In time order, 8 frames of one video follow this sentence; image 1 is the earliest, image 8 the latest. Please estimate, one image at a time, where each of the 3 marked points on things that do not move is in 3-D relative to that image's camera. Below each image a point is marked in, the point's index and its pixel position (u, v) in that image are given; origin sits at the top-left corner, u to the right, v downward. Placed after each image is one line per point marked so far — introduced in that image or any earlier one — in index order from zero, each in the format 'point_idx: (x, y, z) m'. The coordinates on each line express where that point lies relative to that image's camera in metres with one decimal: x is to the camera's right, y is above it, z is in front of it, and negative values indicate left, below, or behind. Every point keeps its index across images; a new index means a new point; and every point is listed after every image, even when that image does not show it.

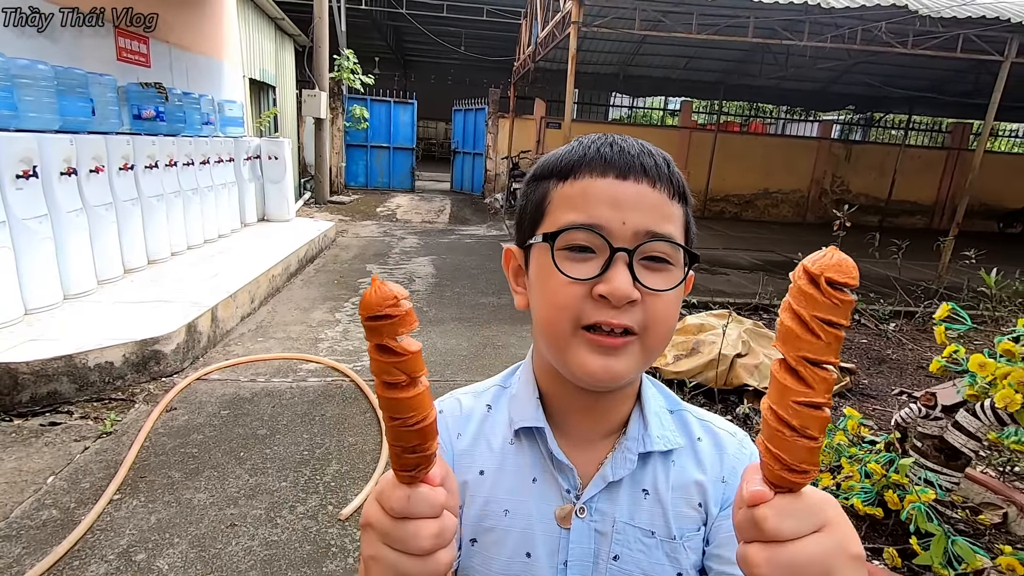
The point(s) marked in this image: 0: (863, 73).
0: (+7.3, +4.4, +11.1) m
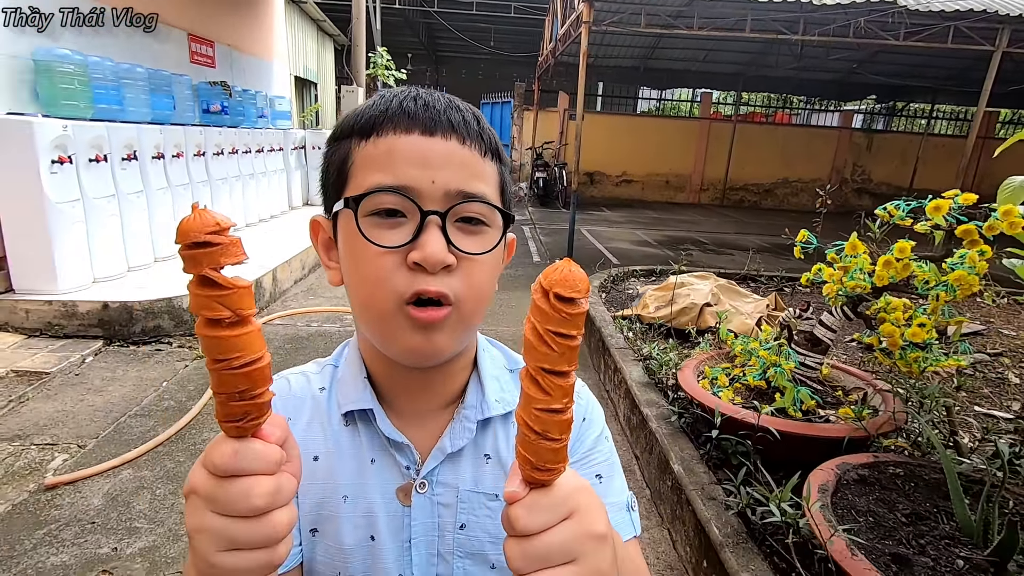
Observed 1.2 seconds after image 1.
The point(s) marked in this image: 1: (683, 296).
0: (+7.8, +4.7, +11.3) m
1: (+1.3, -0.1, +4.0) m
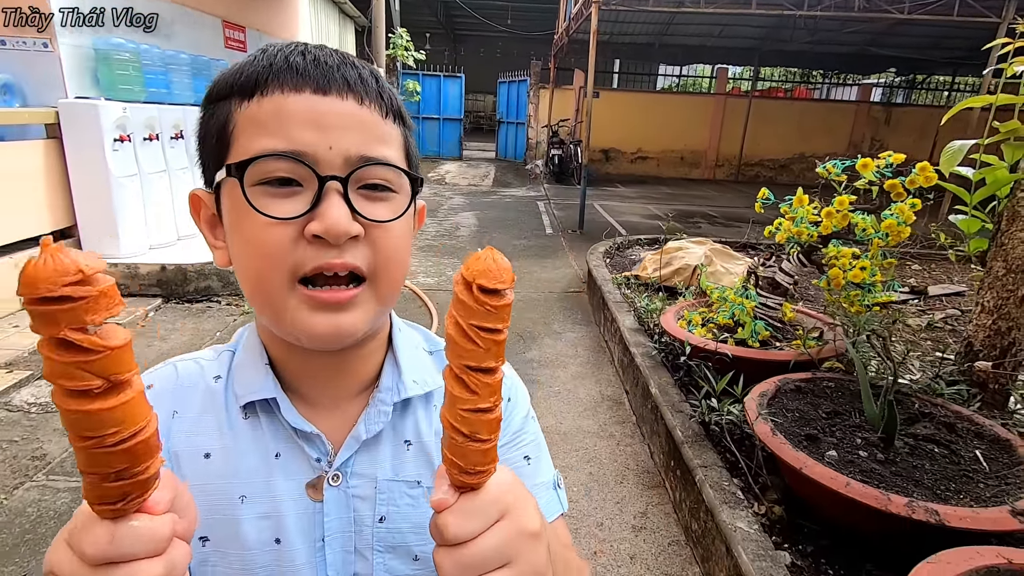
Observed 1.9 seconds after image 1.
0: (+8.2, +5.3, +11.3) m
1: (+1.4, +0.2, +4.4) m
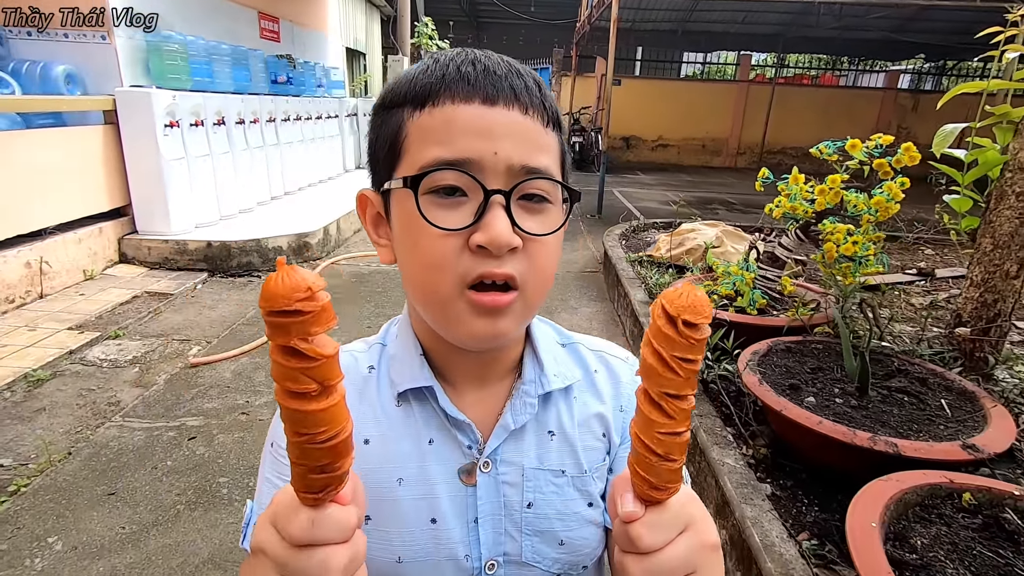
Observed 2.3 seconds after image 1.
0: (+8.6, +5.5, +11.1) m
1: (+1.5, +0.4, +4.6) m
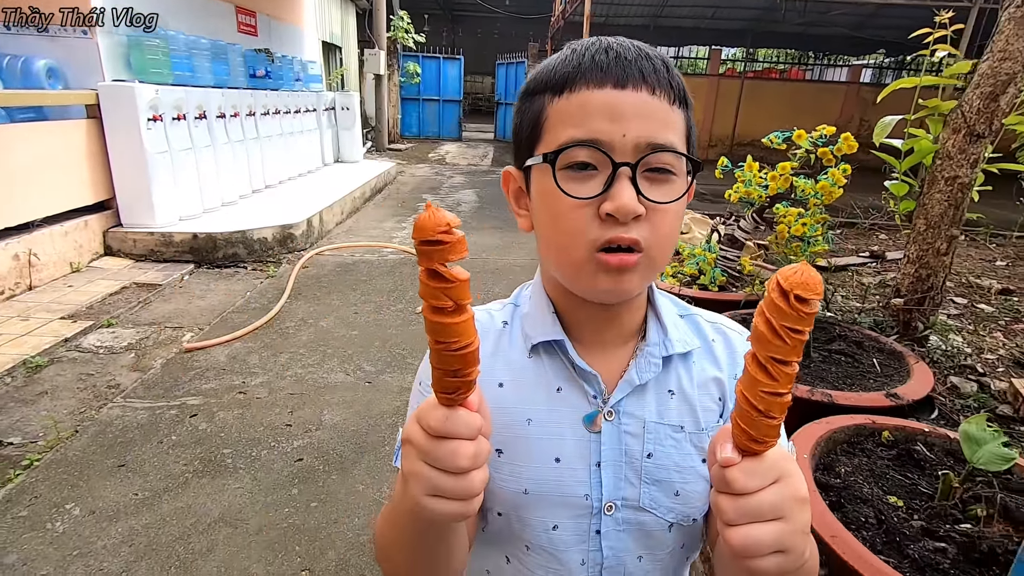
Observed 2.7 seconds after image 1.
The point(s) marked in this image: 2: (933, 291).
0: (+8.1, +5.8, +11.6) m
1: (+1.4, +0.6, +4.8) m
2: (+2.4, 0.0, +3.1) m
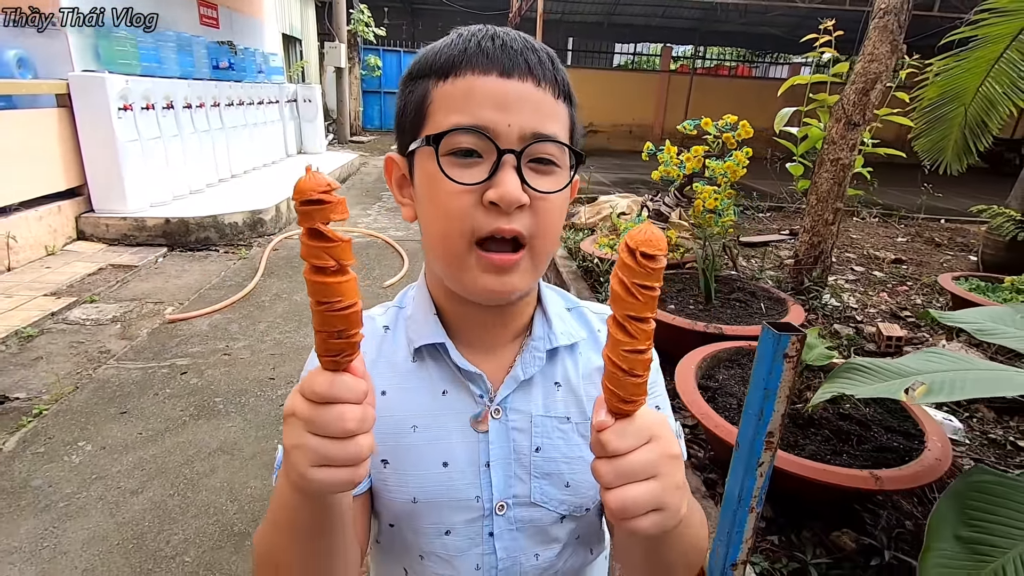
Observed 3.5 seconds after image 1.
0: (+7.2, +6.2, +12.5) m
1: (+0.9, +0.8, +5.3) m
2: (+2.1, +0.2, +3.7) m
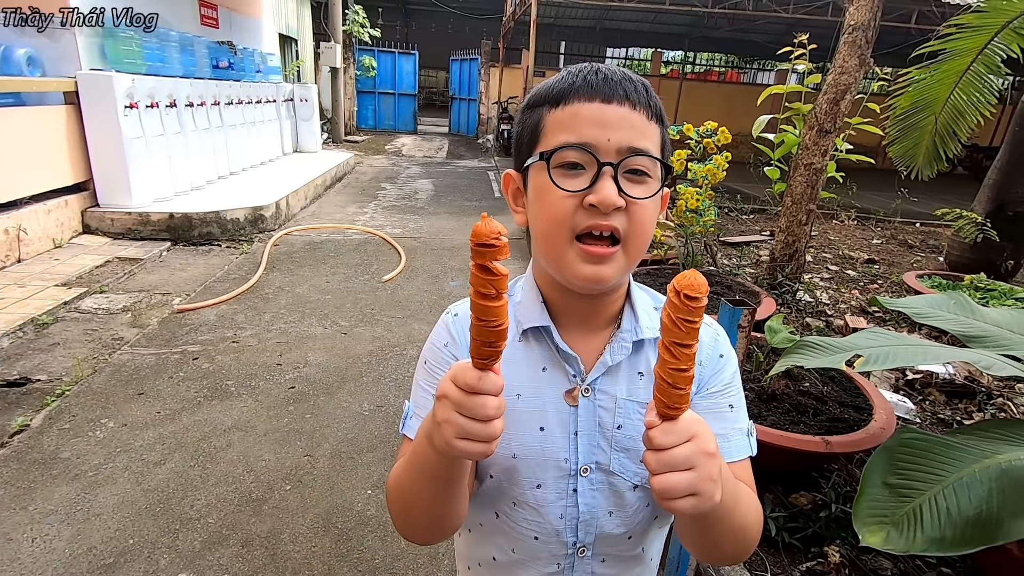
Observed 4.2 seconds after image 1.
0: (+7.0, +6.2, +12.9) m
1: (+0.9, +0.8, +5.6) m
2: (+2.1, +0.3, +3.9) m
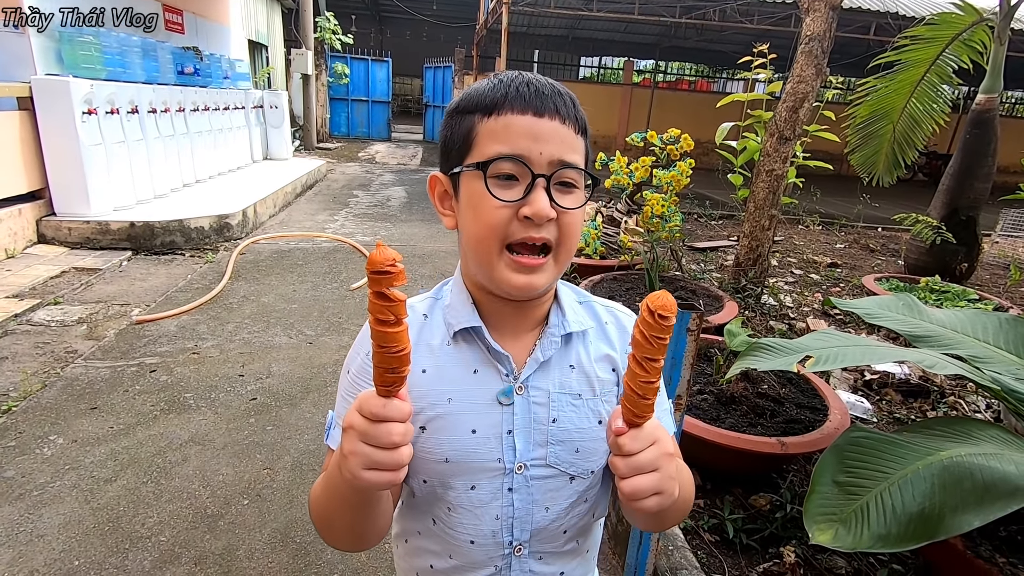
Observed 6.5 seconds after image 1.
0: (+6.4, +6.1, +13.2) m
1: (+0.6, +0.8, +5.6) m
2: (+1.9, +0.2, +4.0) m
